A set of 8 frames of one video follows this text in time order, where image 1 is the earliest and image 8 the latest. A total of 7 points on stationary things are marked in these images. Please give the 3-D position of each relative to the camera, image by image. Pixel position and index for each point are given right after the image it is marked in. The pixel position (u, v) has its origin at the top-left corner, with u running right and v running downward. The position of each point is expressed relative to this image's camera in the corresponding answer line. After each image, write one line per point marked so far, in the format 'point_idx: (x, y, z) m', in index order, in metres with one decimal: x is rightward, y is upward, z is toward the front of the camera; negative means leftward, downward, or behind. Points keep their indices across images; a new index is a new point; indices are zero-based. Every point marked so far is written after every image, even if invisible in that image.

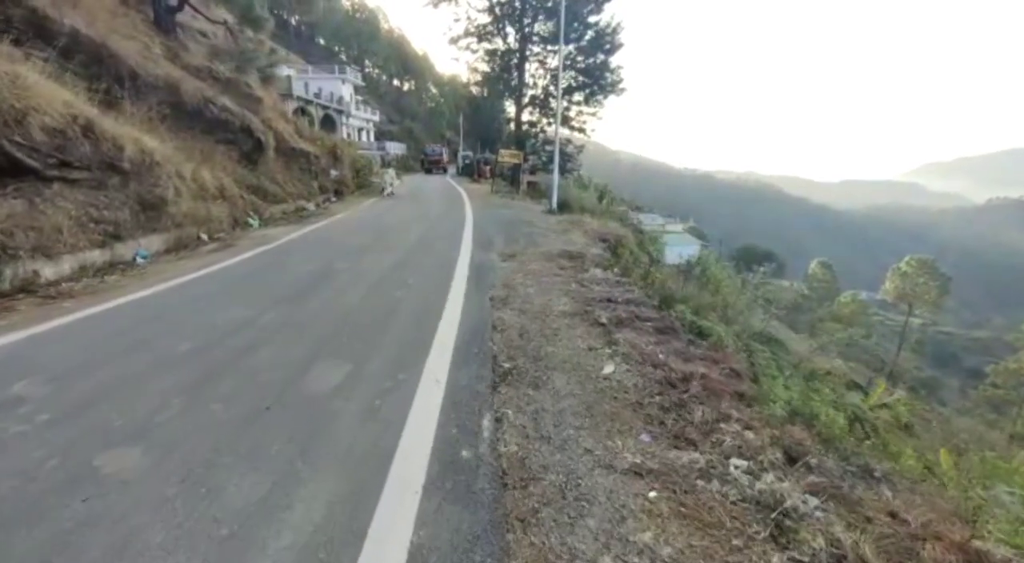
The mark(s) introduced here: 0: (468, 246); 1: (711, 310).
0: (-1.1, +0.9, +11.7) m
1: (+3.5, -0.5, +7.8) m
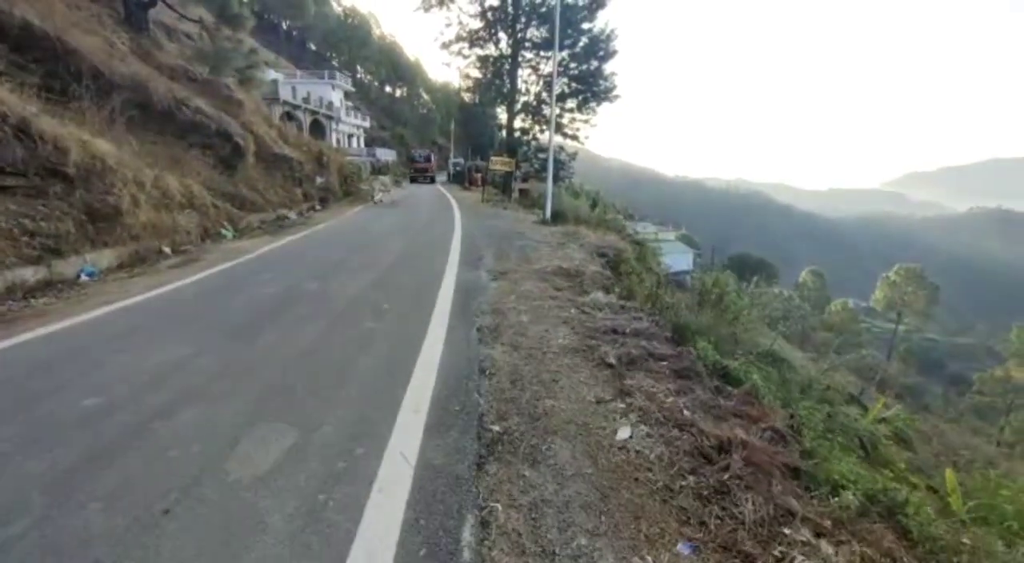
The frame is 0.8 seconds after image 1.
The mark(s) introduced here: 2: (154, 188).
0: (-1.3, +0.4, +10.6) m
1: (+3.3, -1.0, +6.9) m
2: (-10.4, +2.7, +12.9) m
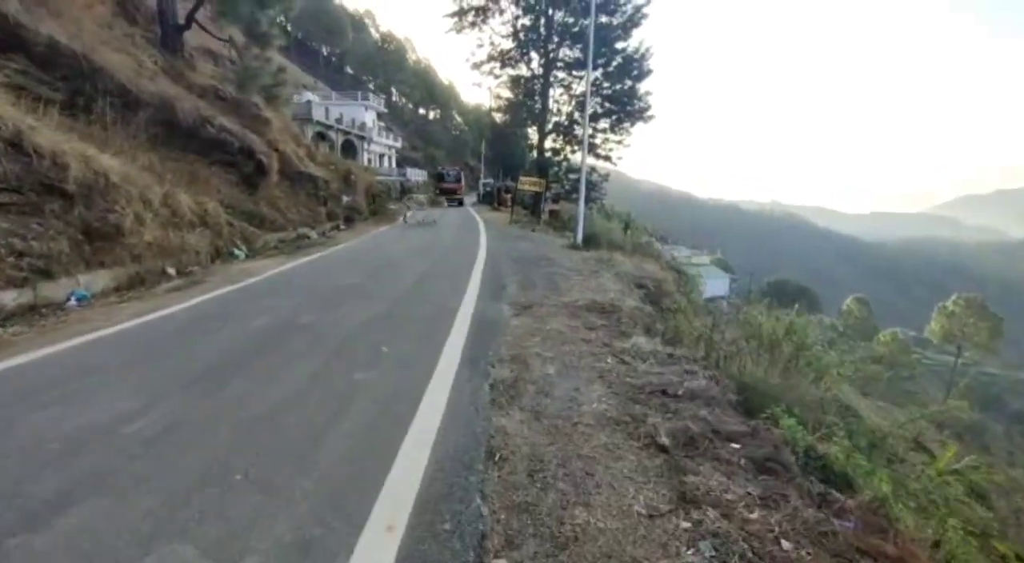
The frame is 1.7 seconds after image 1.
0: (-0.8, -0.3, +9.4) m
1: (+3.6, -1.5, +5.3) m
2: (-9.7, +2.1, +12.4) m
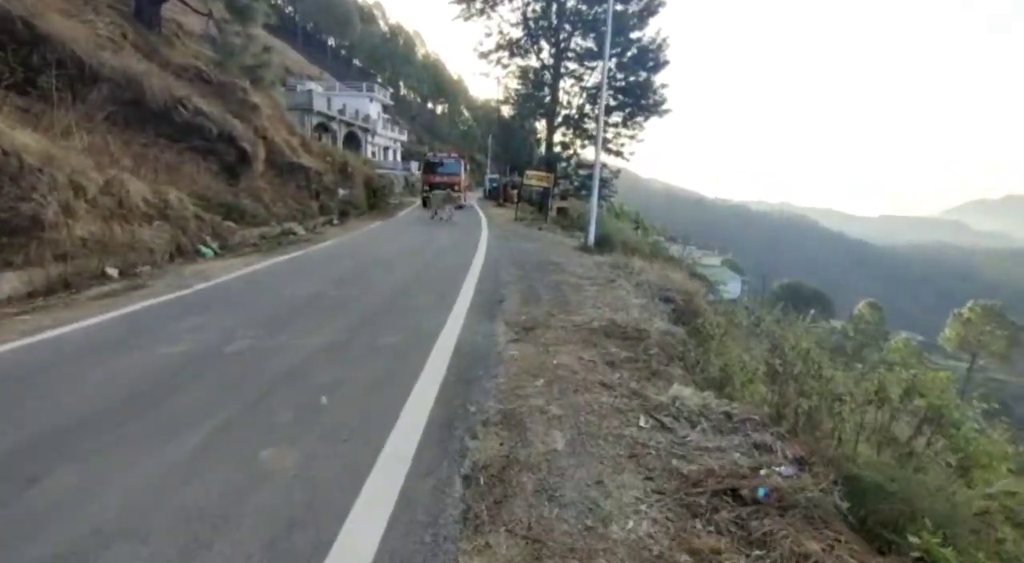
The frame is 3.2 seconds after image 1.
0: (-0.8, -0.5, +7.6) m
1: (+3.5, -1.9, +3.5) m
2: (-9.6, +2.1, +10.7) m
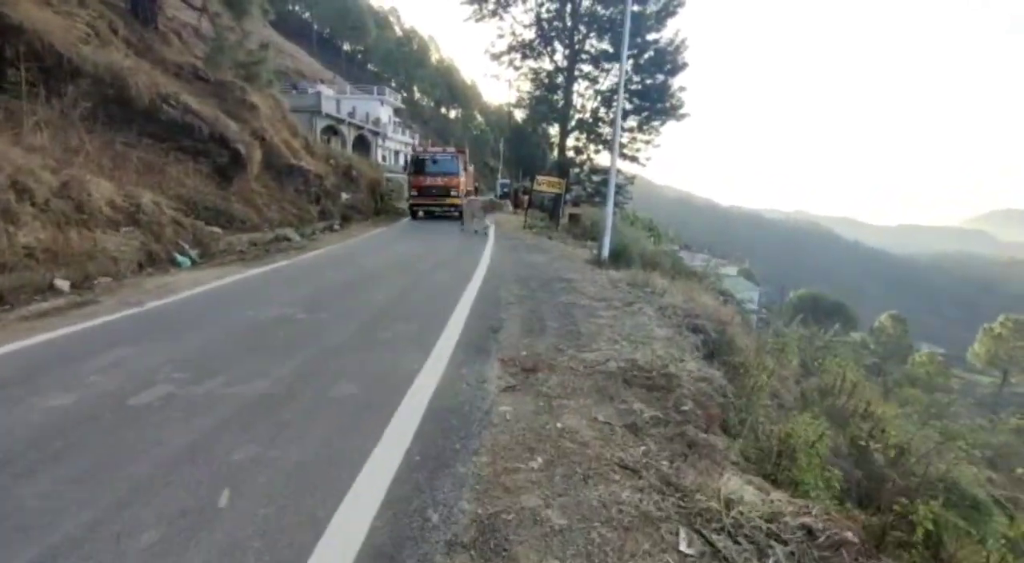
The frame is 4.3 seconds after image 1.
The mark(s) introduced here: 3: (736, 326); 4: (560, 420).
0: (-0.9, -0.8, +6.3) m
1: (+3.3, -2.2, +2.0) m
2: (-9.5, +1.8, +9.6) m
3: (+4.2, -0.8, +8.4) m
4: (+0.5, -1.4, +4.4) m
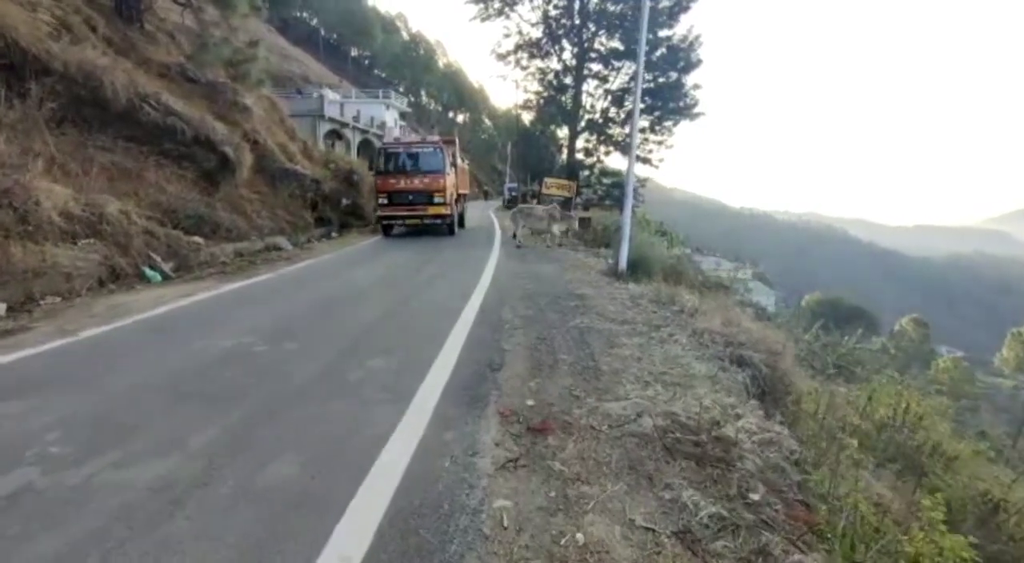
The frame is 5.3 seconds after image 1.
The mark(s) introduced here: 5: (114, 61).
0: (-0.8, -1.2, +5.0) m
1: (+3.3, -2.5, +0.6) m
2: (-9.4, +1.4, +8.4) m
3: (+4.2, -1.1, +6.9) m
4: (+0.4, -1.6, +3.0) m
5: (-12.7, +7.0, +14.3) m
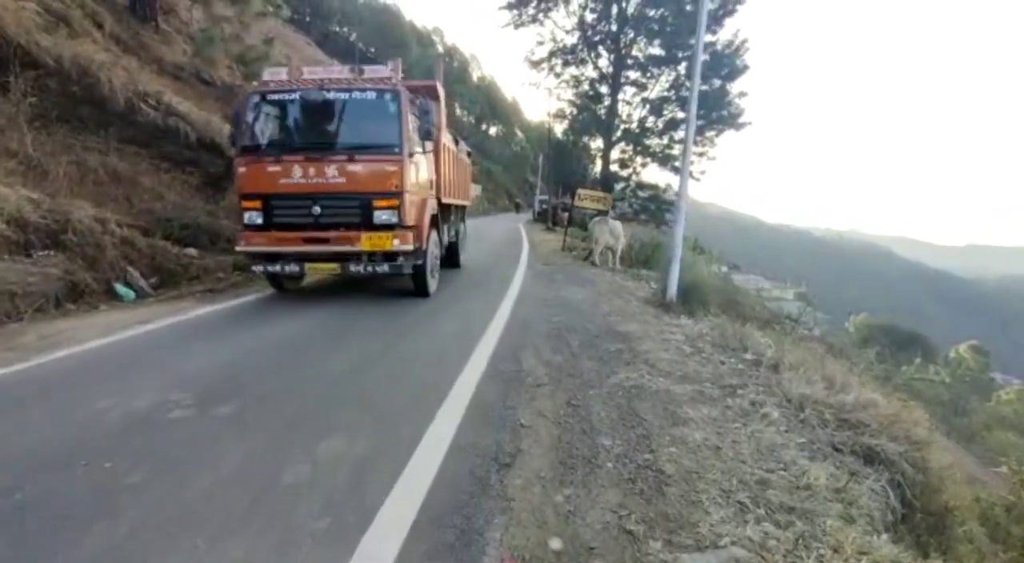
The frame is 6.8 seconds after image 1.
0: (-0.7, -1.6, +3.1) m
1: (+3.1, -2.9, -1.5) m
2: (-9.0, +1.1, +7.2) m
3: (+4.5, -1.7, +4.8) m
4: (+0.4, -2.0, +1.1) m
5: (-11.8, +6.6, +13.4) m
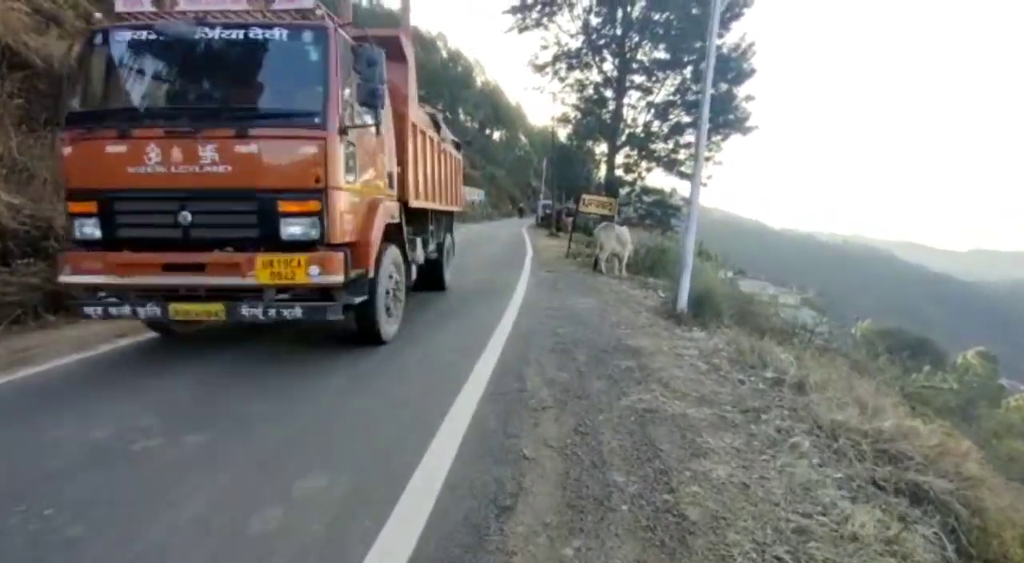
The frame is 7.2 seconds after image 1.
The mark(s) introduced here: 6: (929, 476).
0: (-0.7, -1.7, +2.7) m
1: (+3.0, -3.0, -2.0) m
2: (-9.0, +0.9, +6.9) m
3: (+4.5, -1.9, +4.3) m
4: (+0.4, -2.1, +0.6) m
5: (-11.6, +6.4, +13.1) m
6: (+3.7, -1.7, +4.0) m
